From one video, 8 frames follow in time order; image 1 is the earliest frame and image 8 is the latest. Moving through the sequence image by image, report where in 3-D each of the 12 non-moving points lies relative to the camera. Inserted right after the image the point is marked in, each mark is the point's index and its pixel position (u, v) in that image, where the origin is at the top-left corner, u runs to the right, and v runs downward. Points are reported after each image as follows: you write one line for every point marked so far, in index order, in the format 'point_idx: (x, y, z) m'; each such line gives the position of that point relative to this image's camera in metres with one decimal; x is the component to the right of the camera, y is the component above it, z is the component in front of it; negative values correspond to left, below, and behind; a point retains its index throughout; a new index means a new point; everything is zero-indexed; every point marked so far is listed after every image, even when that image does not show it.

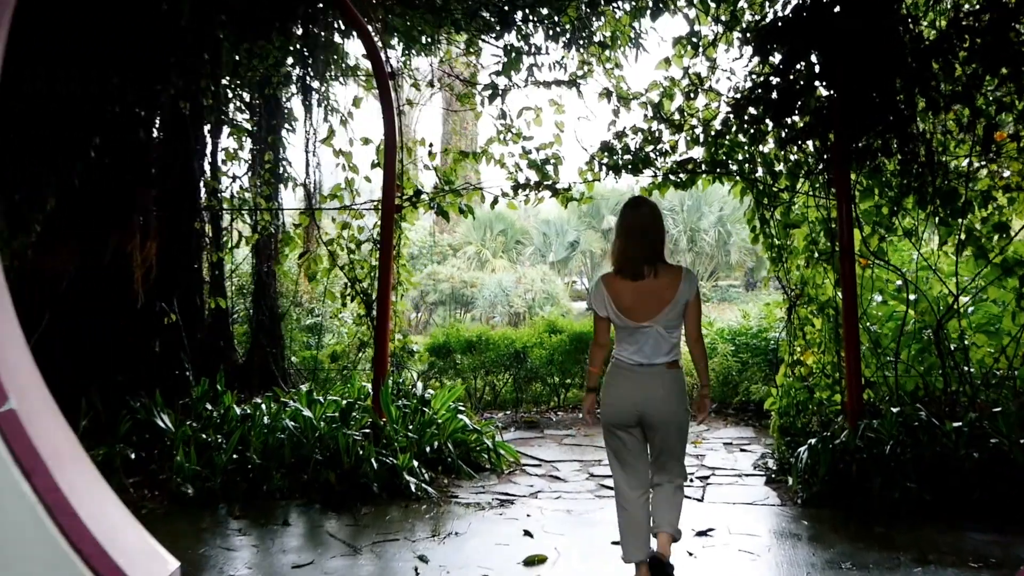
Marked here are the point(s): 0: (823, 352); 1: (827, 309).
0: (+1.4, -0.3, +4.5) m
1: (+1.4, -0.1, +4.4) m
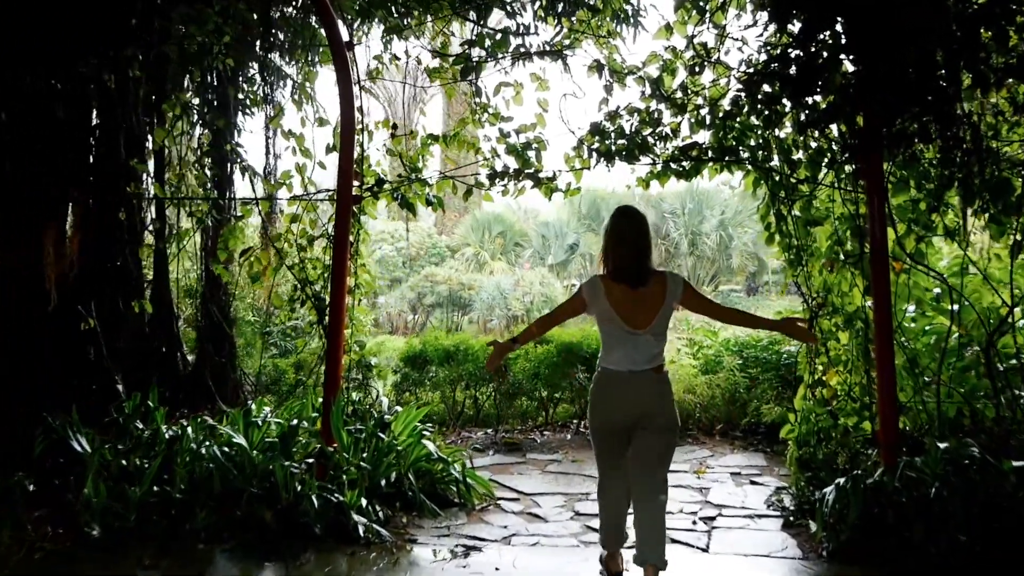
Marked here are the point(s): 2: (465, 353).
0: (+1.3, -0.3, +3.8) m
1: (+1.3, -0.1, +3.8) m
2: (-0.3, -0.4, +6.0) m
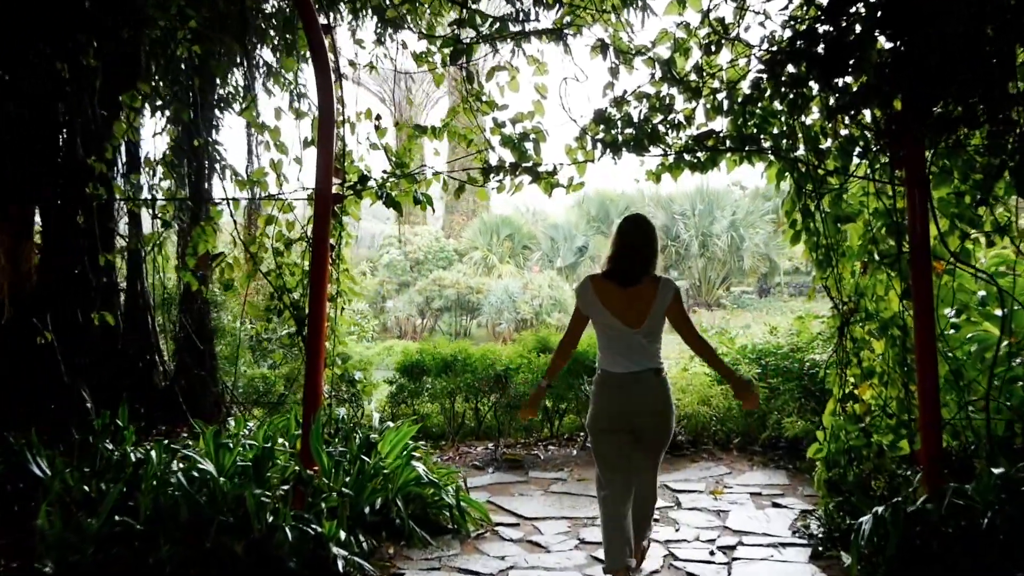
0: (+1.3, -0.3, +3.4) m
1: (+1.3, -0.1, +3.4) m
2: (-0.3, -0.4, +5.6) m
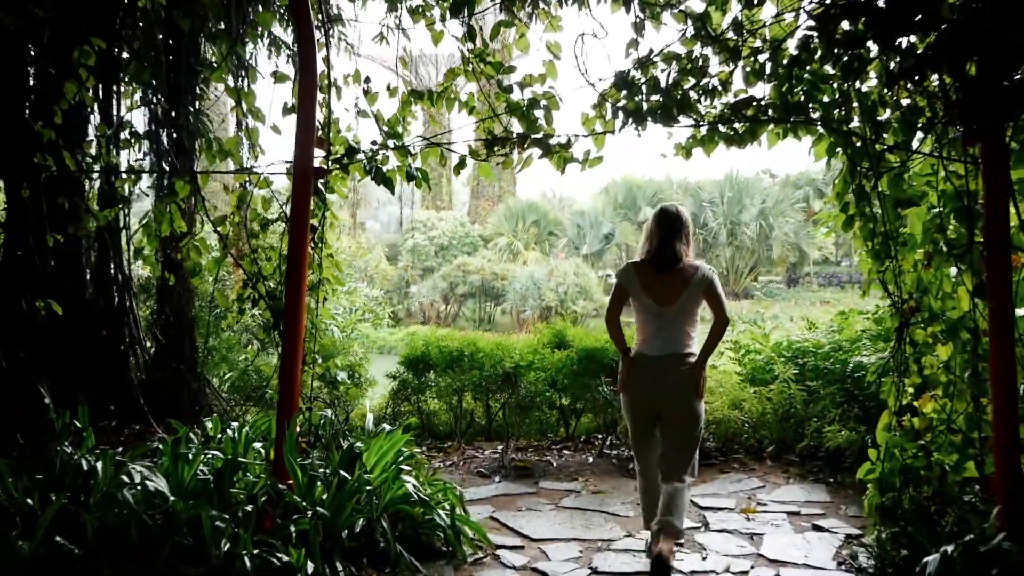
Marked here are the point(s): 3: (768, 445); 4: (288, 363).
0: (+1.3, -0.3, +2.9) m
1: (+1.3, -0.1, +2.9) m
2: (-0.2, -0.3, +5.2) m
3: (+1.2, -0.8, +4.6) m
4: (-0.7, -0.2, +3.0) m
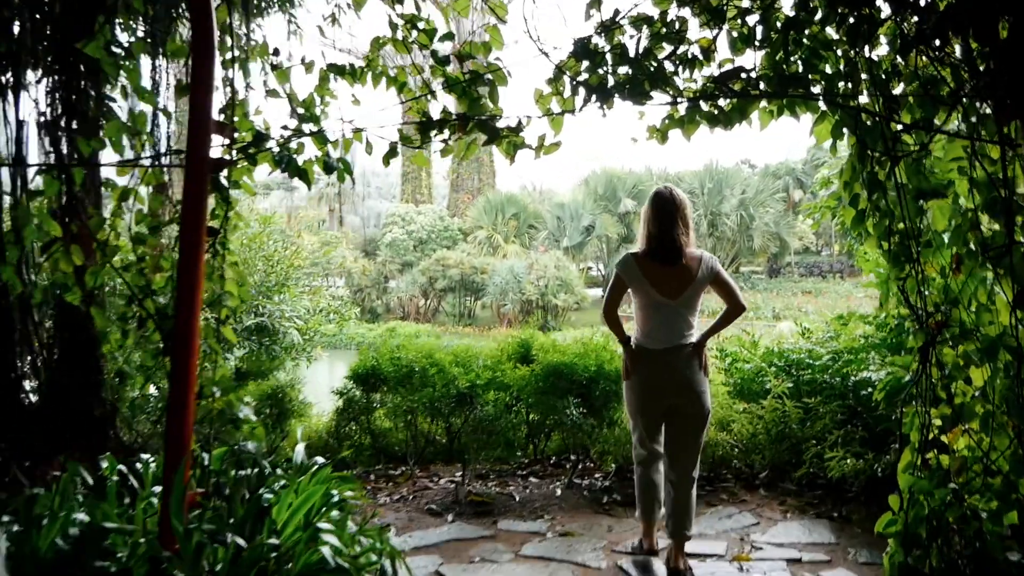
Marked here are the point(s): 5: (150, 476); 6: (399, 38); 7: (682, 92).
0: (+1.2, -0.4, +2.4) m
1: (+1.2, -0.2, +2.4) m
2: (-0.4, -0.4, +4.6) m
3: (+1.0, -0.8, +4.1) m
4: (-0.8, -0.3, +2.4) m
5: (-1.1, -0.6, +3.1) m
6: (-0.3, +0.7, +2.7) m
7: (+0.4, +0.5, +2.6) m
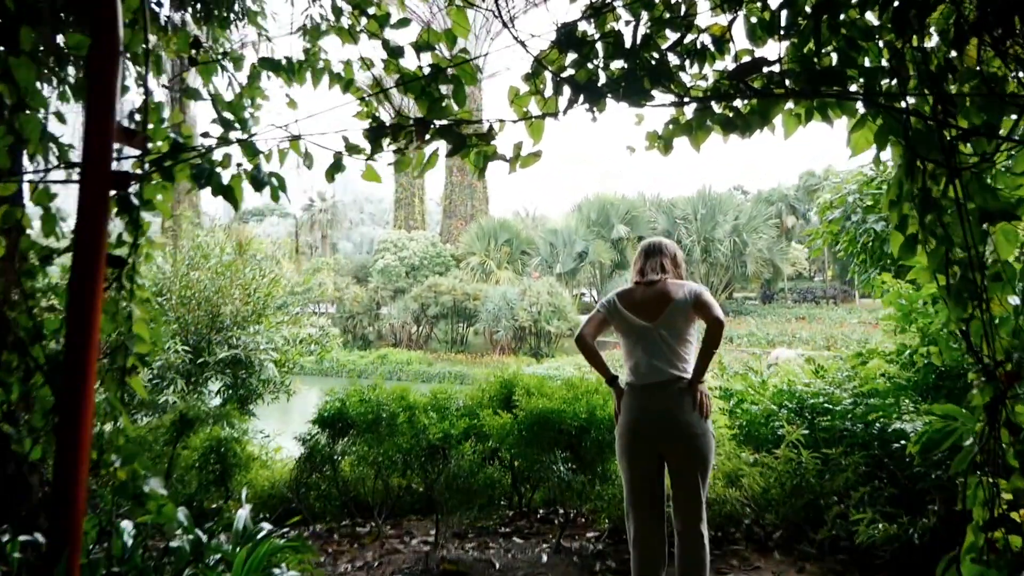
0: (+1.1, -0.4, +1.9) m
1: (+1.1, -0.2, +1.9) m
2: (-0.5, -0.5, +4.1) m
3: (+1.0, -0.9, +3.6) m
4: (-0.9, -0.4, +1.9) m
5: (-1.2, -0.7, +2.6) m
6: (-0.4, +0.6, +2.2) m
7: (+0.4, +0.4, +2.1) m
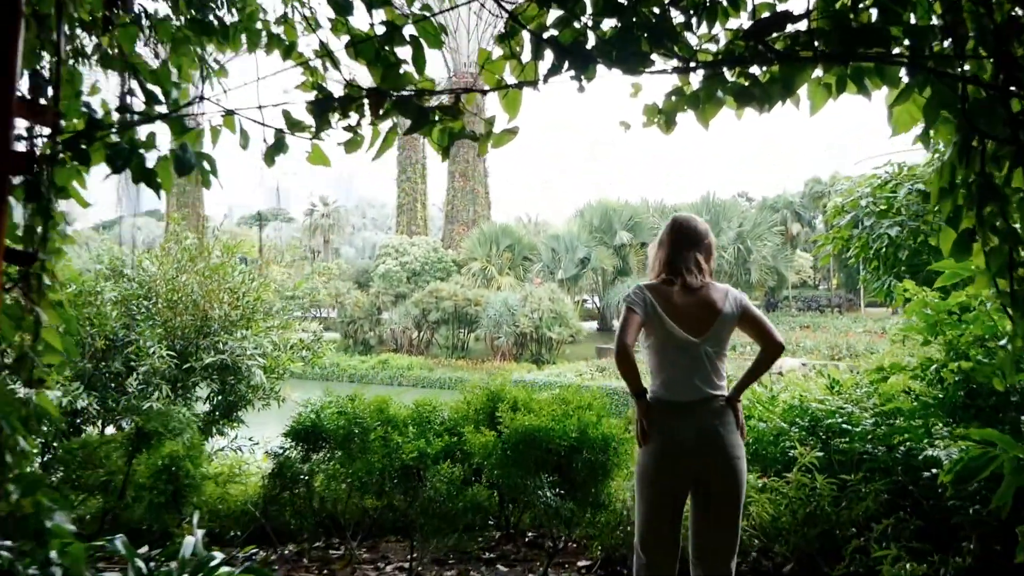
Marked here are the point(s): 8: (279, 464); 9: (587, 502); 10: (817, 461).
0: (+1.1, -0.4, +1.6) m
1: (+1.1, -0.2, +1.5) m
2: (-0.5, -0.5, +3.7) m
3: (+0.9, -0.9, +3.2) m
4: (-1.0, -0.4, +1.6) m
5: (-1.2, -0.7, +2.2) m
6: (-0.4, +0.6, +1.9) m
7: (+0.3, +0.4, +1.8) m
8: (-0.9, -0.7, +3.7) m
9: (+0.3, -0.7, +3.4) m
10: (+1.1, -0.6, +3.4) m
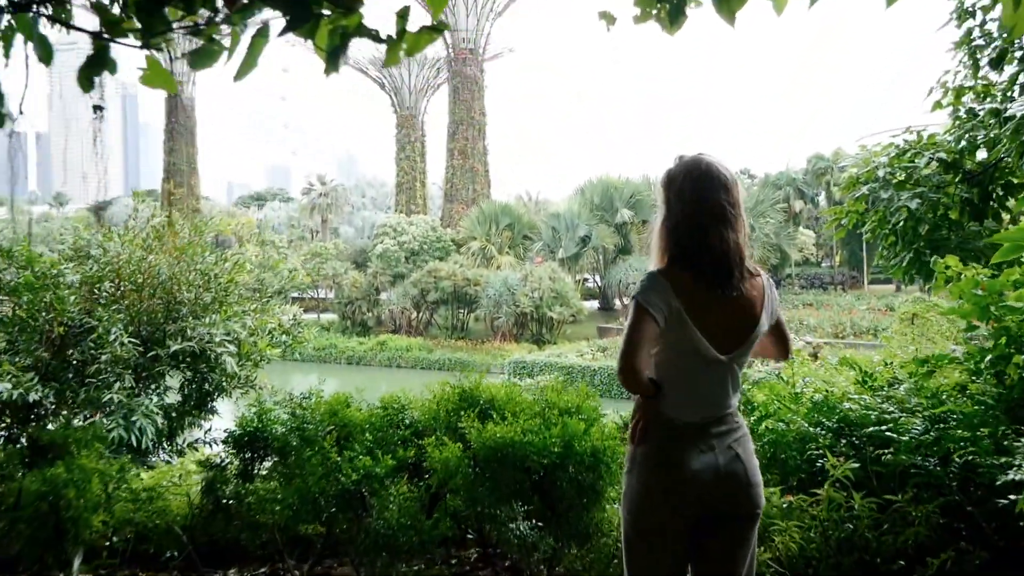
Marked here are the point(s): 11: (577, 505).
0: (+1.0, -0.4, +1.0) m
1: (+1.0, -0.2, +0.9) m
2: (-0.6, -0.5, +3.2) m
3: (+0.8, -0.9, +2.7) m
4: (-1.1, -0.4, +1.0) m
5: (-1.3, -0.6, +1.6) m
6: (-0.5, +0.6, +1.3) m
7: (+0.2, +0.4, +1.1) m
8: (-1.0, -0.6, +3.2) m
9: (+0.2, -0.7, +2.8) m
10: (+1.0, -0.5, +2.8) m
11: (+0.2, -0.6, +2.8) m
